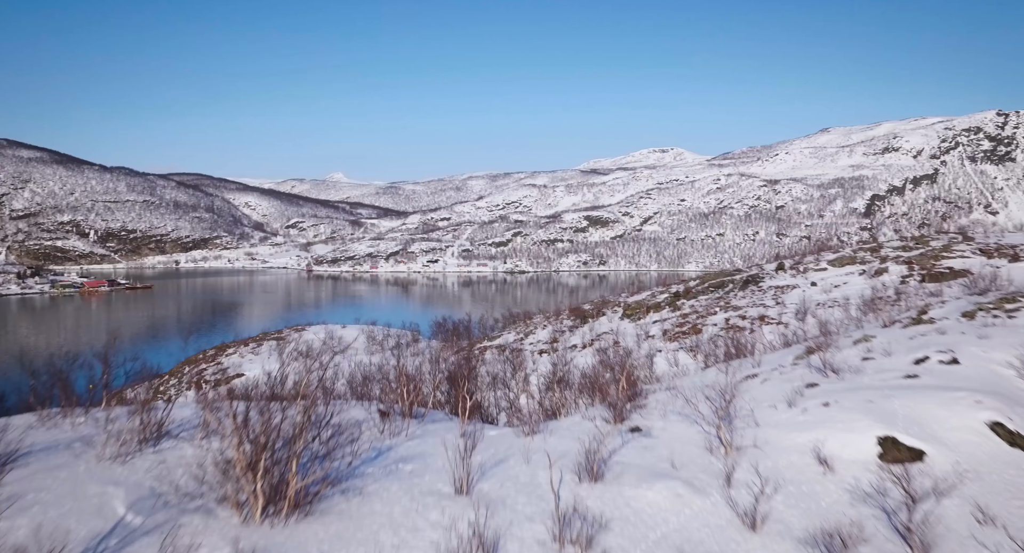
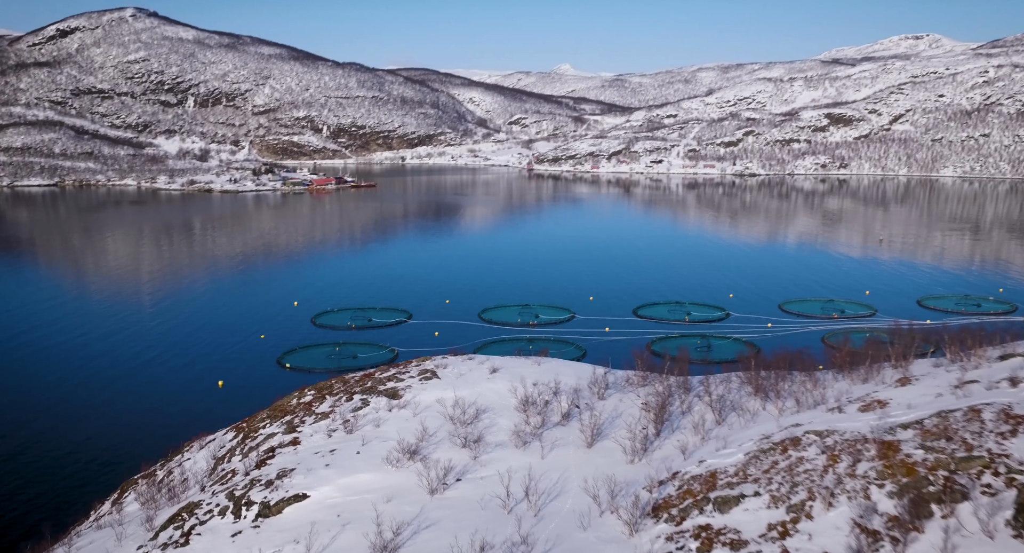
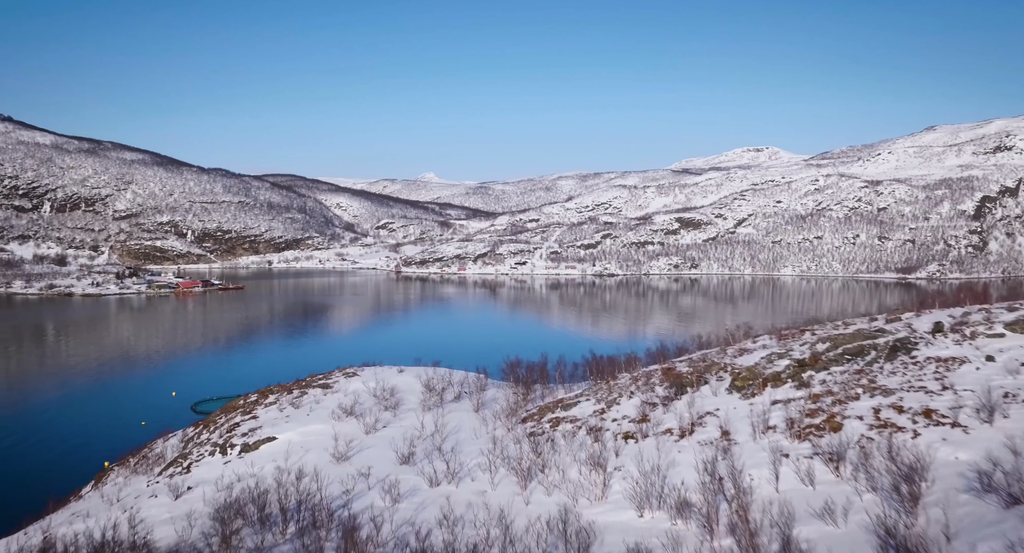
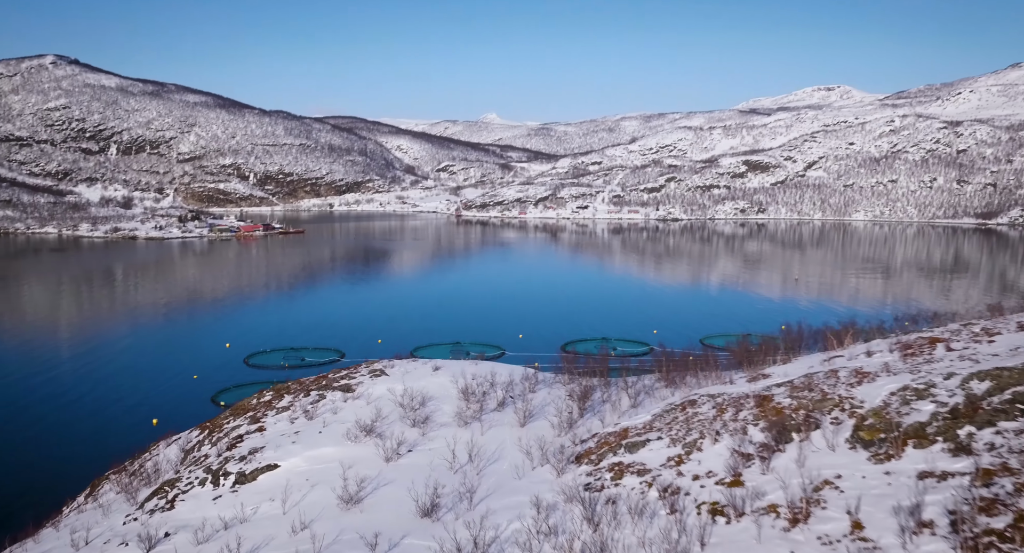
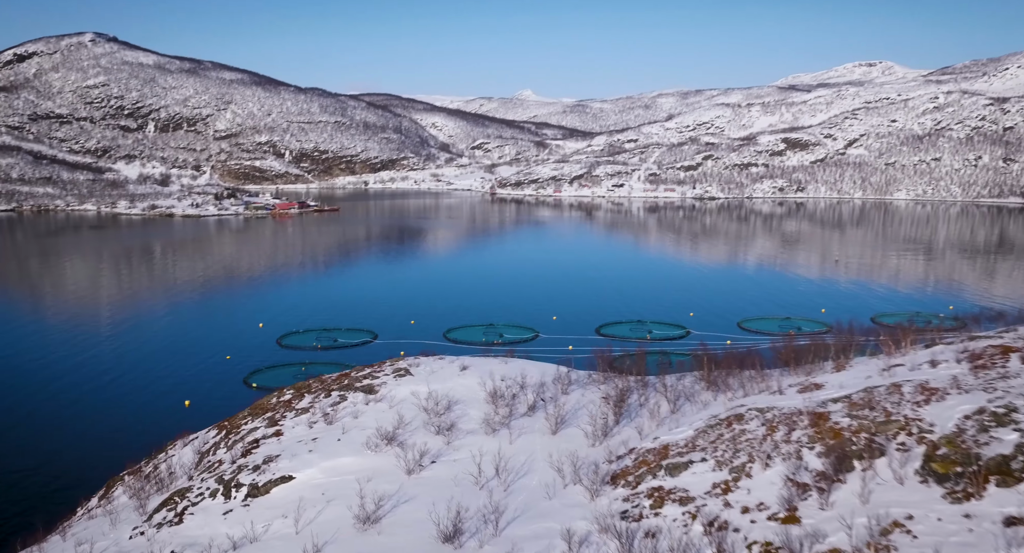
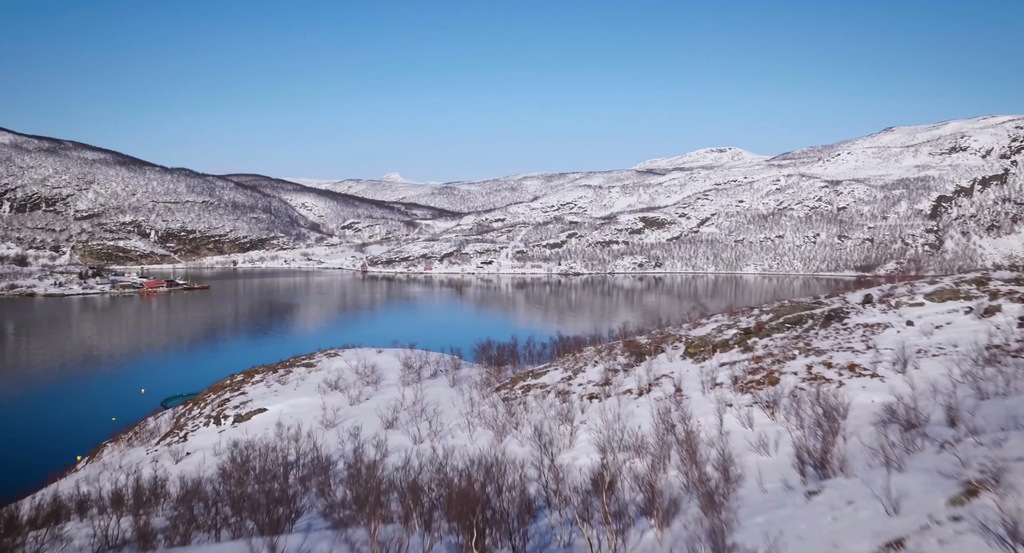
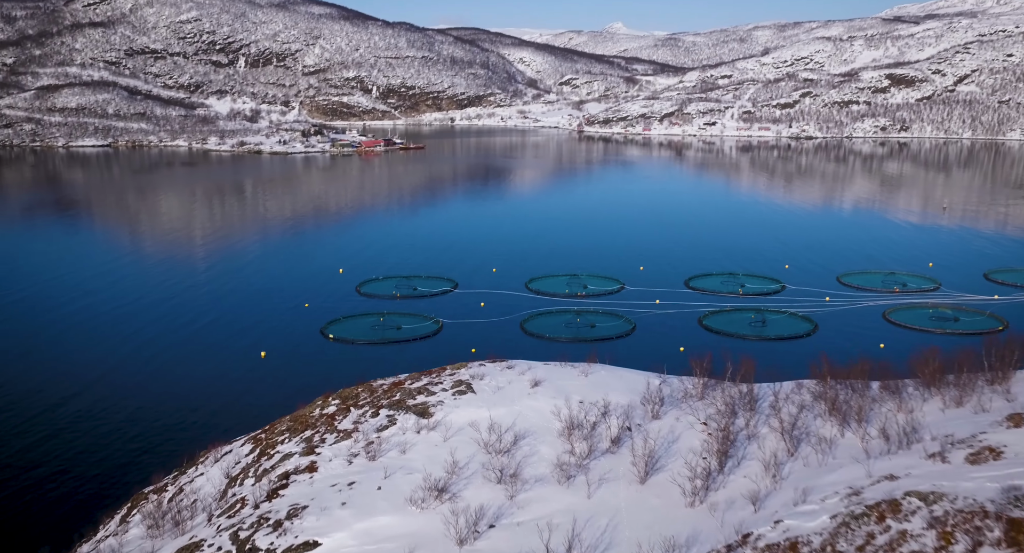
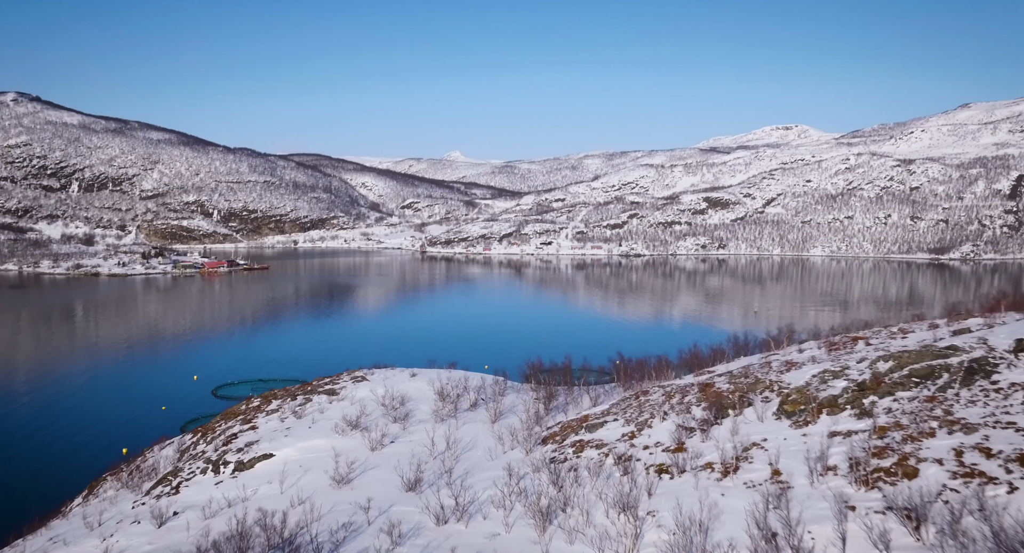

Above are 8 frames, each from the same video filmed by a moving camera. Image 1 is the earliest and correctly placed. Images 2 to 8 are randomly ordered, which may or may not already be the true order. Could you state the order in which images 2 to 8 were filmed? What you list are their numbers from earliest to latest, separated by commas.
6, 3, 8, 4, 5, 2, 7
